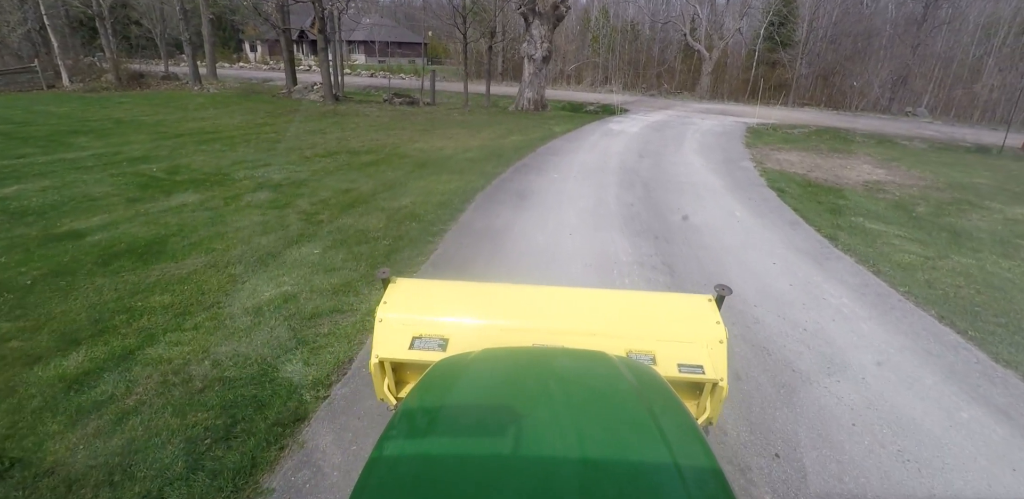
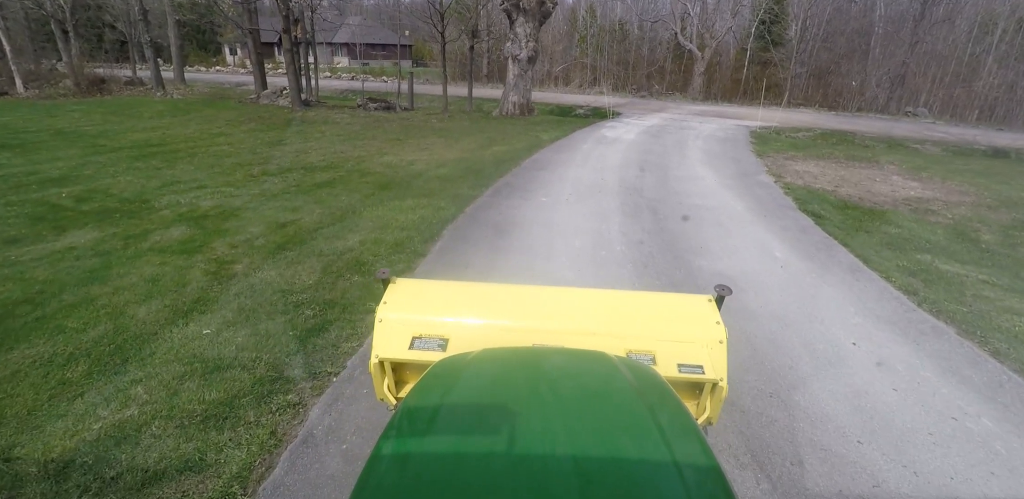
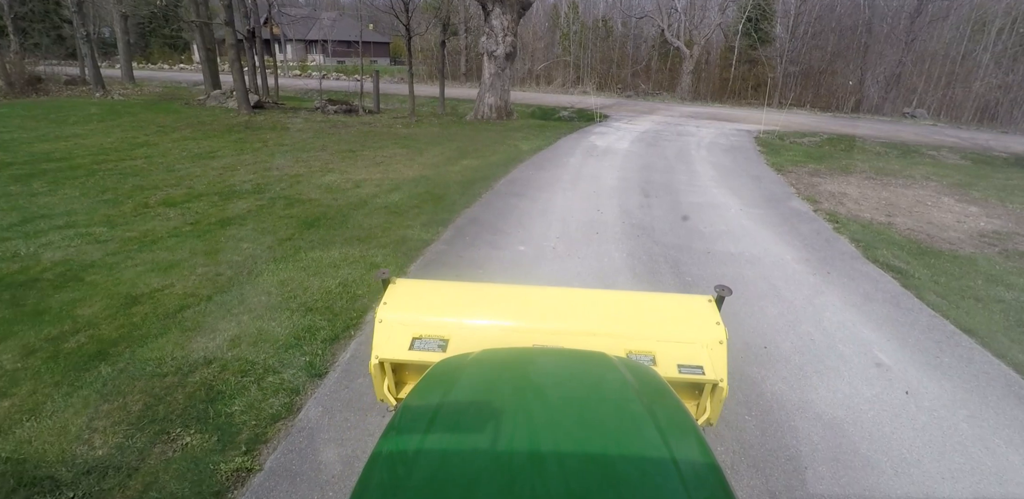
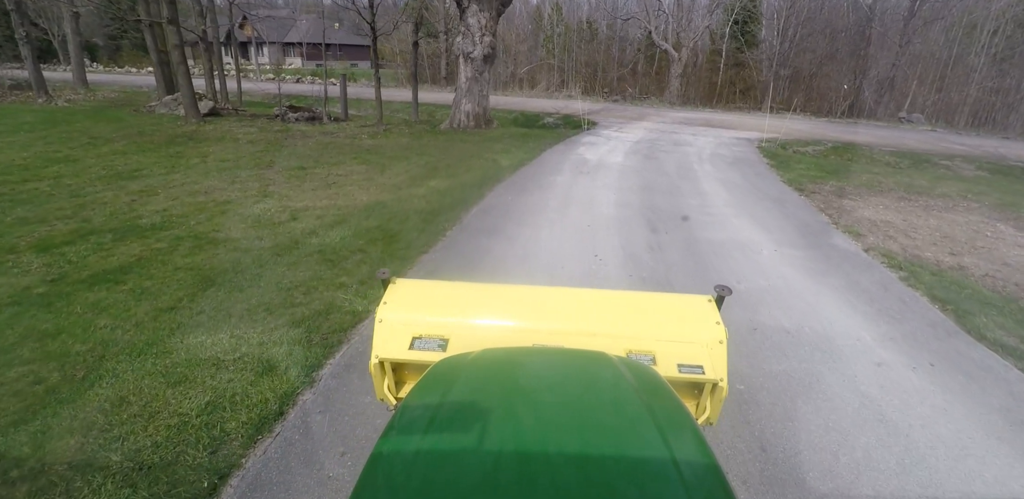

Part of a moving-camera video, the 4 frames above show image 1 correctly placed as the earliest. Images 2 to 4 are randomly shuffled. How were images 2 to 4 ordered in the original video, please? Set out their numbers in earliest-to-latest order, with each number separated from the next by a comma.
2, 3, 4
